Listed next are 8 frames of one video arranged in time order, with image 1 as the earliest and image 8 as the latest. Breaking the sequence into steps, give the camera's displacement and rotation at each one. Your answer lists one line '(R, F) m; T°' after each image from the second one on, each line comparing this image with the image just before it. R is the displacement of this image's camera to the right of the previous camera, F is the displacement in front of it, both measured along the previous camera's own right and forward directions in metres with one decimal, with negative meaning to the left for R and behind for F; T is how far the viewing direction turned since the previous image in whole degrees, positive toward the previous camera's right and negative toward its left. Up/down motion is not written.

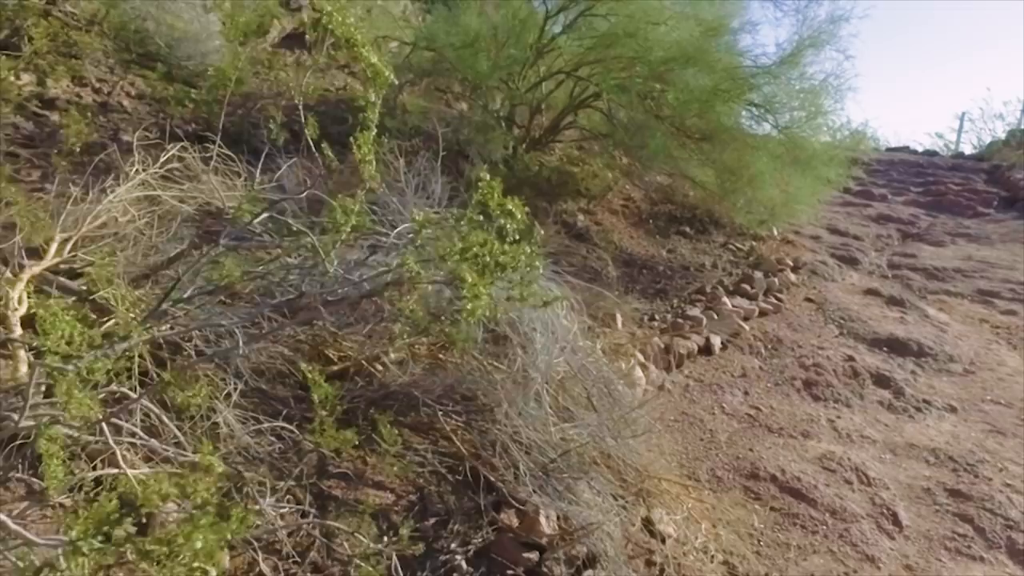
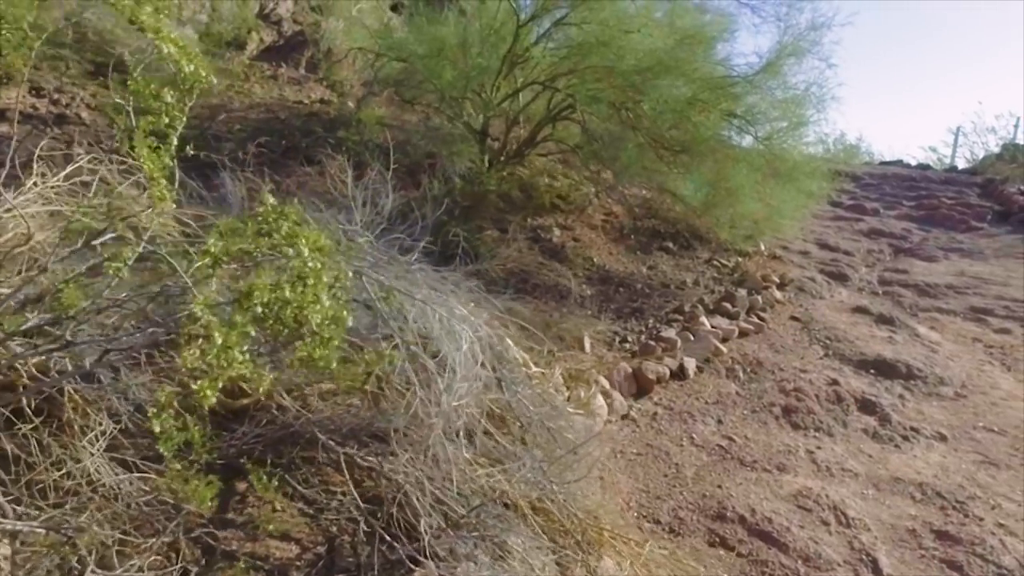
(+0.3, +0.3) m; 0°
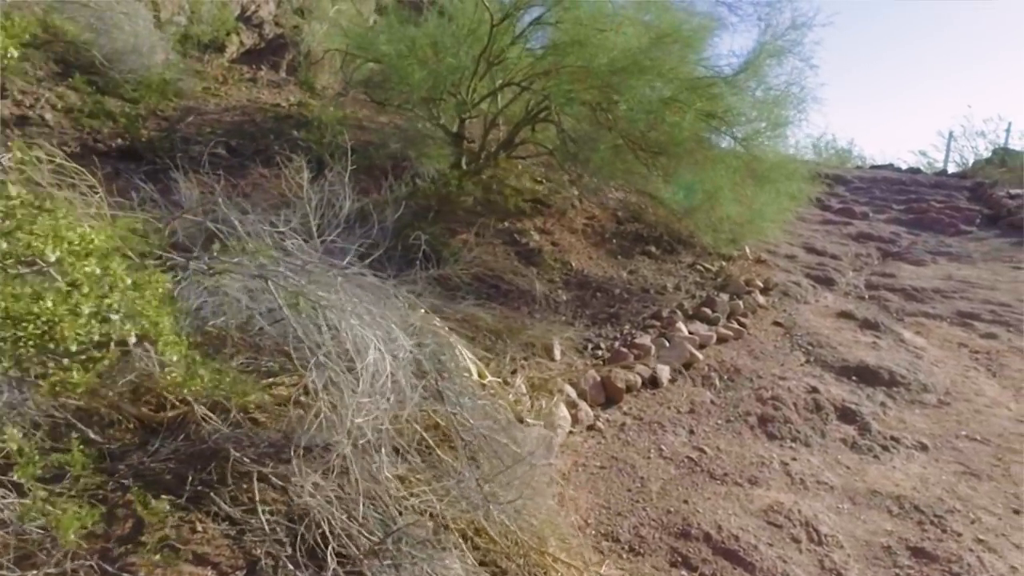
(+0.2, +0.2) m; 0°
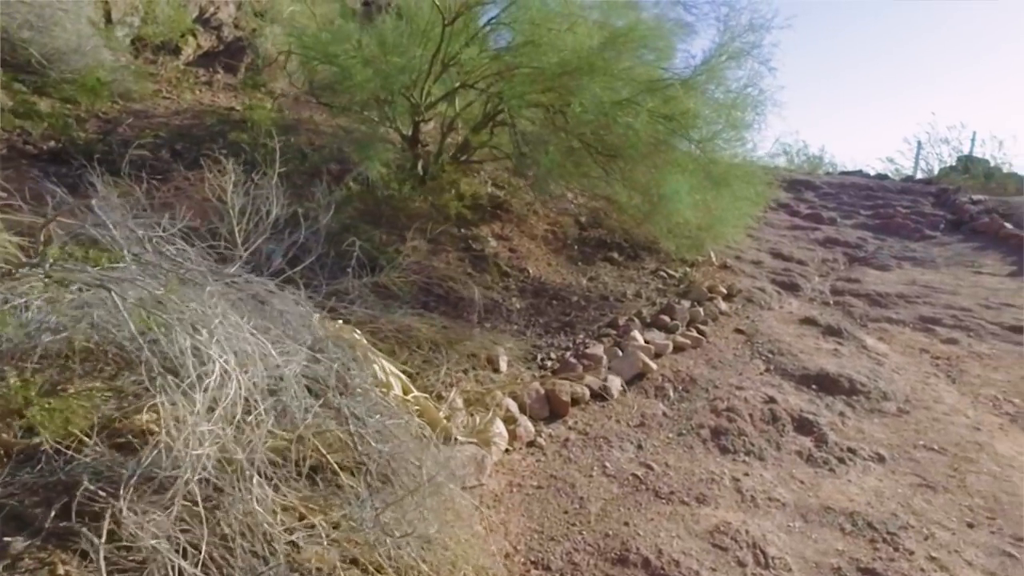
(+0.2, +0.2) m; +2°
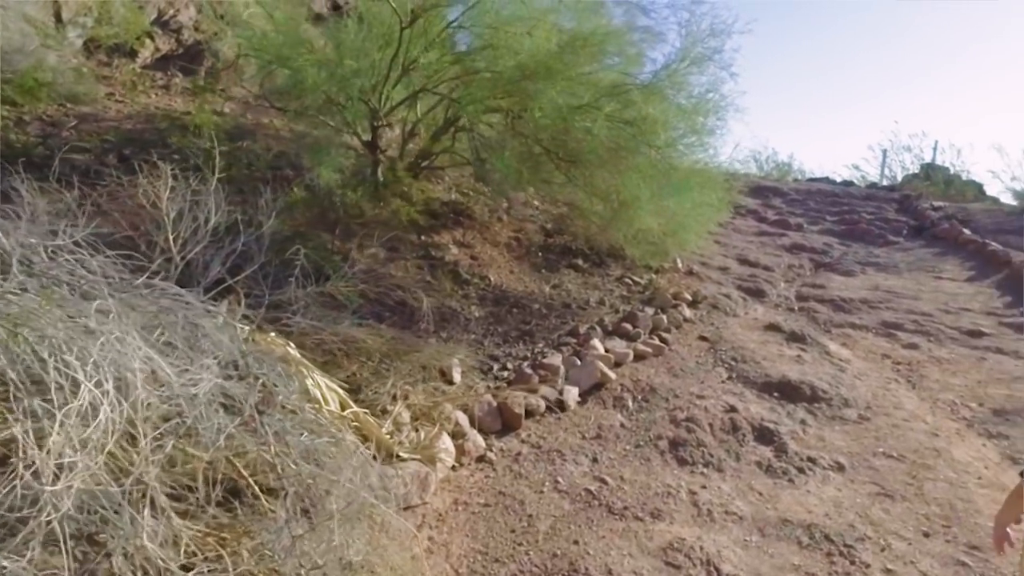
(+0.1, +0.1) m; +2°
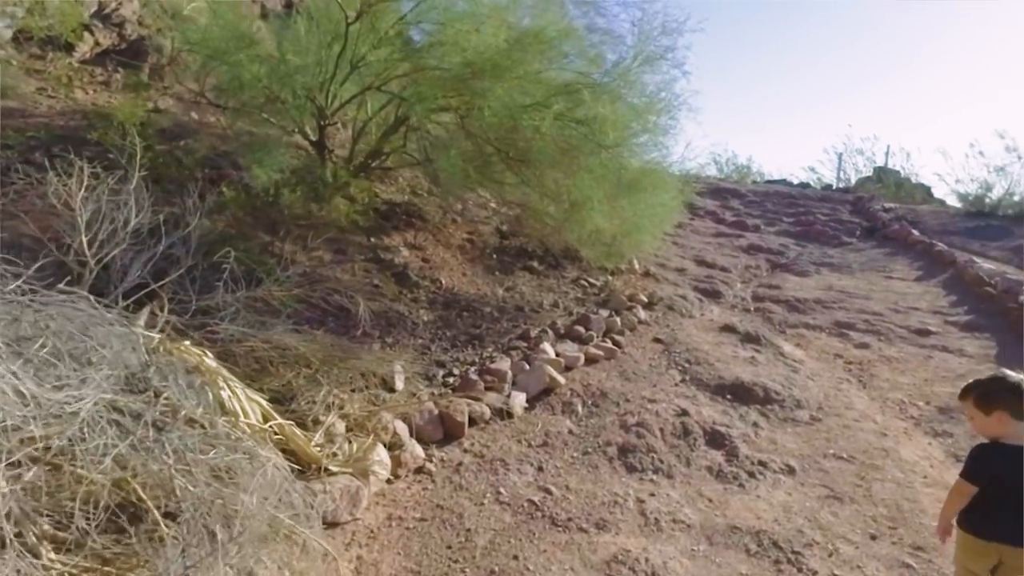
(+0.1, +0.1) m; +3°
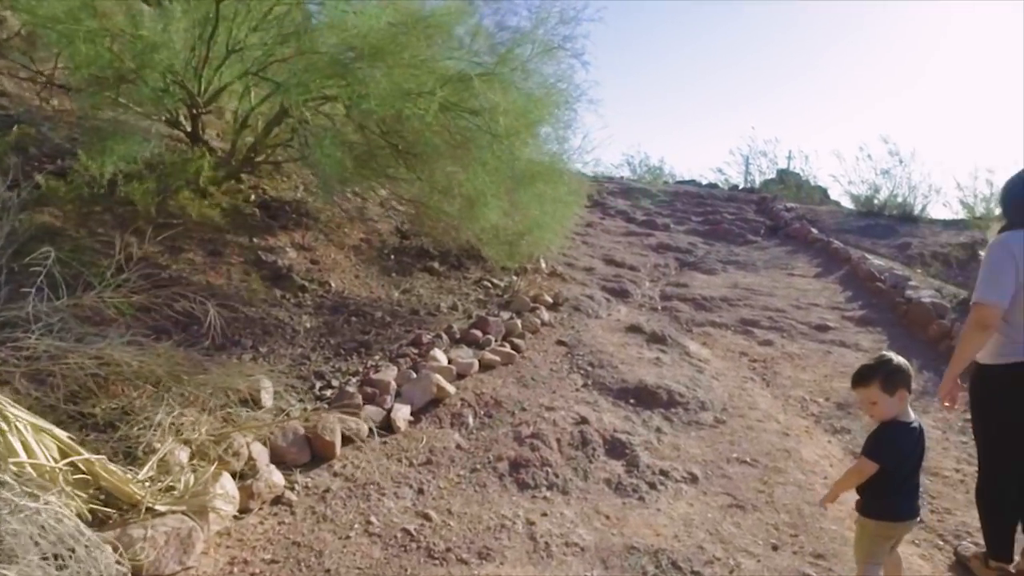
(+0.2, +0.4) m; +6°
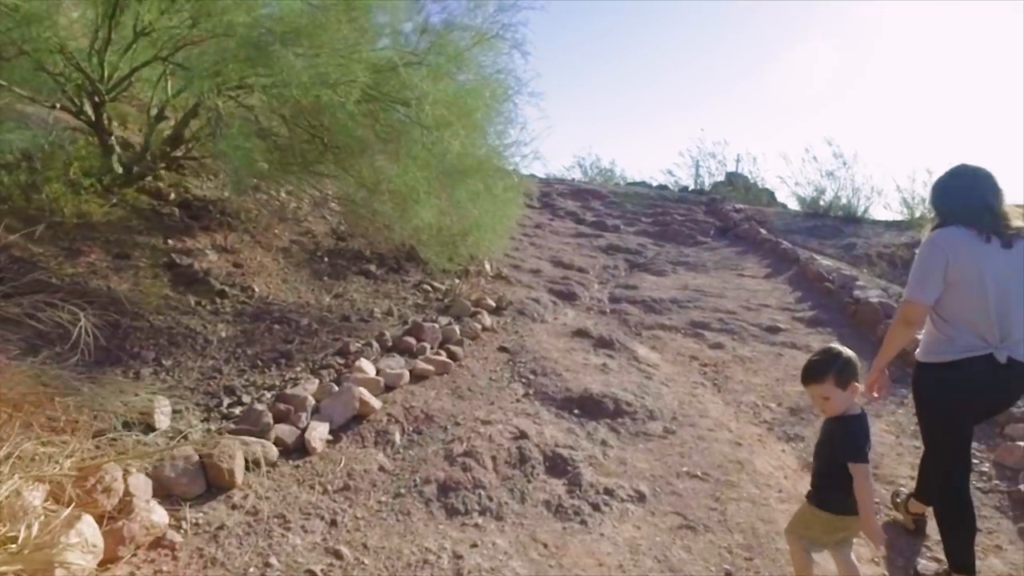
(+0.1, +0.4) m; +4°
